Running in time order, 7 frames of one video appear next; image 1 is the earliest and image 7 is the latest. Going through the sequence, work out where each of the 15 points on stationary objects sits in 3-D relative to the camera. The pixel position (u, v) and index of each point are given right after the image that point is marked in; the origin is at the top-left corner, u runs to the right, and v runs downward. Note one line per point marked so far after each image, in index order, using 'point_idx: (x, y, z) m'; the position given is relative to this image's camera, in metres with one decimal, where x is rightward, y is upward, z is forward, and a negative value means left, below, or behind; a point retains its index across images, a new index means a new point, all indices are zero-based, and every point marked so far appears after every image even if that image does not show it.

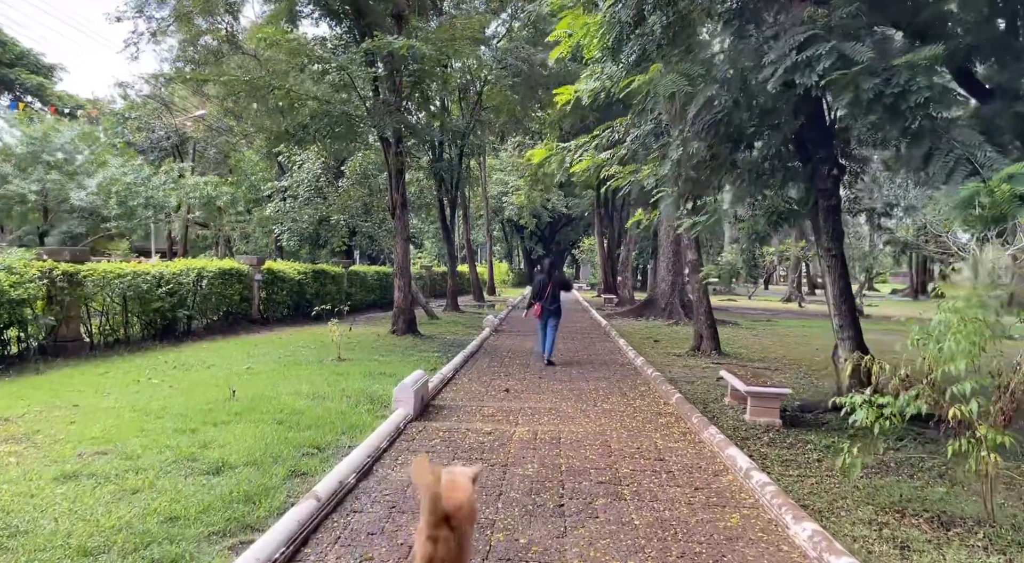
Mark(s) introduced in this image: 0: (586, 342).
0: (+1.5, -1.2, +15.9) m
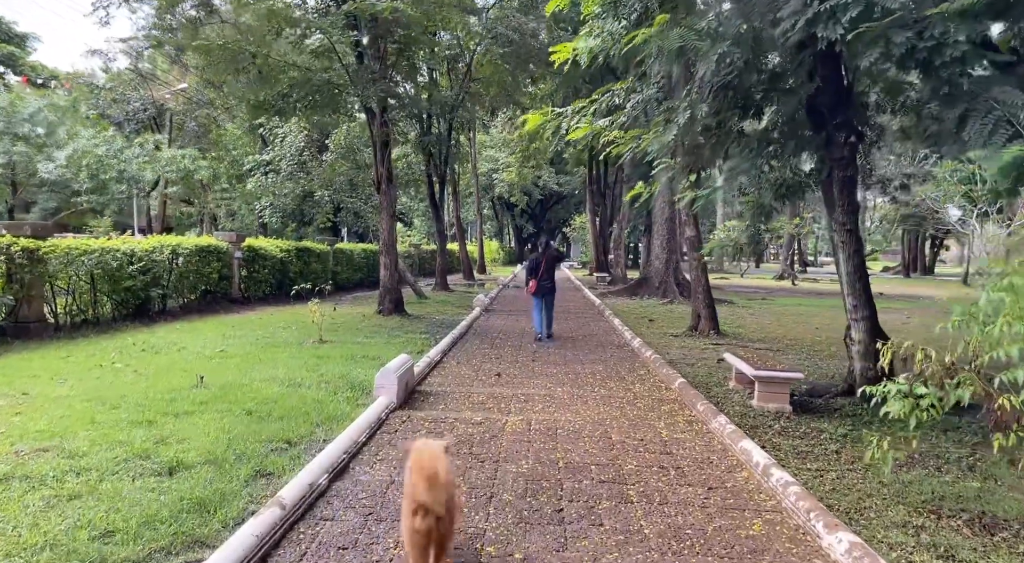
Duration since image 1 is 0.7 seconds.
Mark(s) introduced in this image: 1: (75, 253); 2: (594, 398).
0: (+1.3, -0.8, +15.4) m
1: (-5.9, +0.4, +10.8) m
2: (+0.7, -1.1, +7.3) m
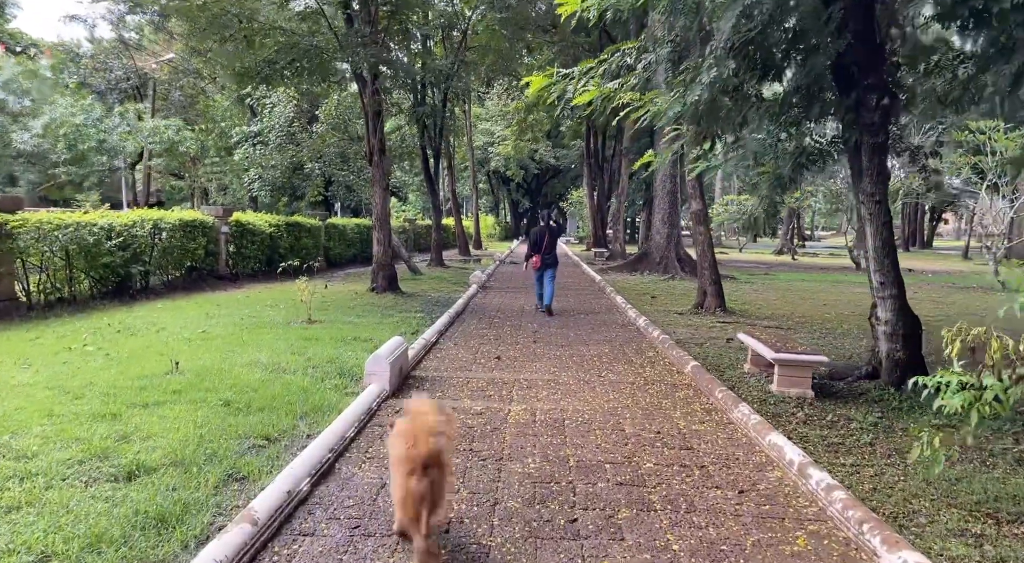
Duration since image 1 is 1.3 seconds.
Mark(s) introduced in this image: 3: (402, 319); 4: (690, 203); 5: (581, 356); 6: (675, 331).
0: (+1.3, -0.3, +14.9) m
1: (-5.9, +0.7, +10.2) m
2: (+0.8, -0.9, +6.8) m
3: (-1.4, -0.5, +10.4) m
4: (+3.0, +1.3, +13.5) m
5: (+0.7, -0.8, +8.2) m
6: (+2.2, -0.7, +11.0) m
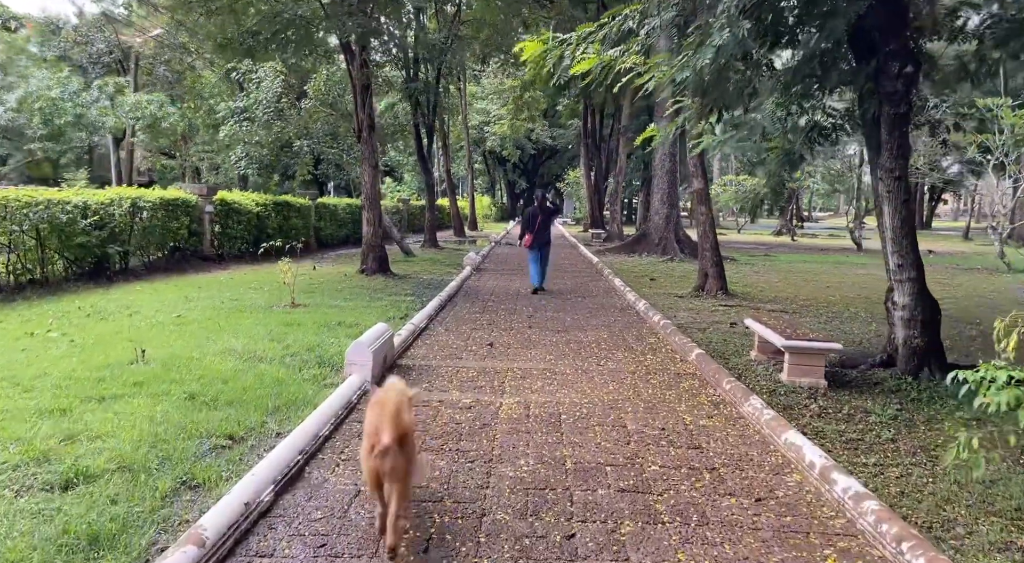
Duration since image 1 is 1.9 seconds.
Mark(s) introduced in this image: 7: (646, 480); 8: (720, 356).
0: (+1.2, 0.0, +14.4) m
1: (-6.0, +0.9, +9.7) m
2: (+0.7, -0.7, +6.3) m
3: (-1.5, -0.3, +10.0) m
4: (+2.9, +1.6, +13.0) m
5: (+0.7, -0.6, +7.8) m
6: (+2.2, -0.4, +10.6) m
7: (+0.7, -1.0, +3.9) m
8: (+2.0, -0.7, +7.7) m
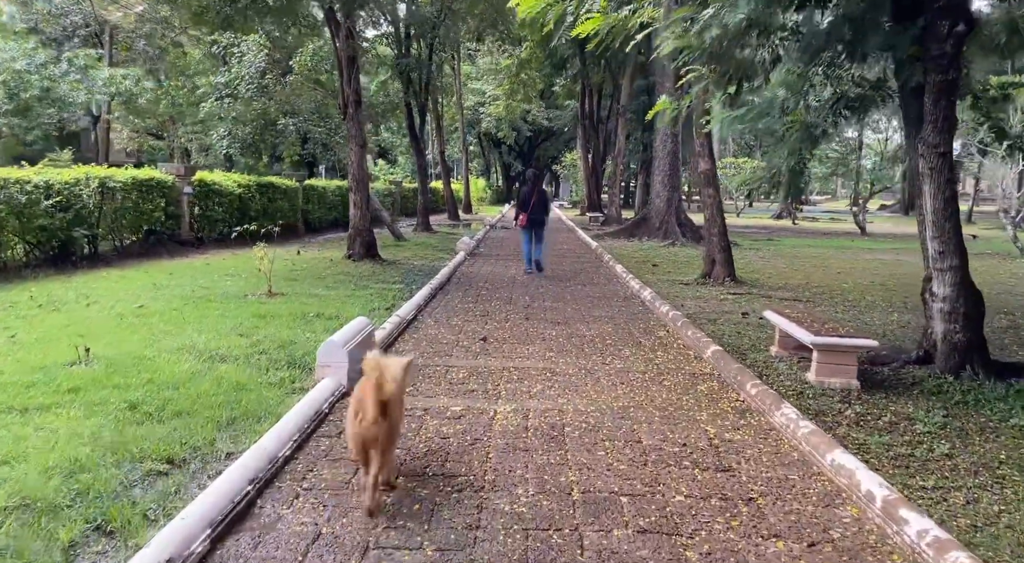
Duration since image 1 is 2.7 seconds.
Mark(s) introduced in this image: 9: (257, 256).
0: (+1.1, +0.3, +13.7) m
1: (-6.0, +1.1, +8.9) m
2: (+0.7, -0.7, +5.6) m
3: (-1.6, -0.1, +9.3) m
4: (+2.9, +1.9, +12.3) m
5: (+0.6, -0.5, +7.1) m
6: (+2.1, -0.3, +9.9) m
7: (+0.6, -0.9, +3.2) m
8: (+2.0, -0.6, +7.0) m
9: (-2.9, +0.3, +9.0) m
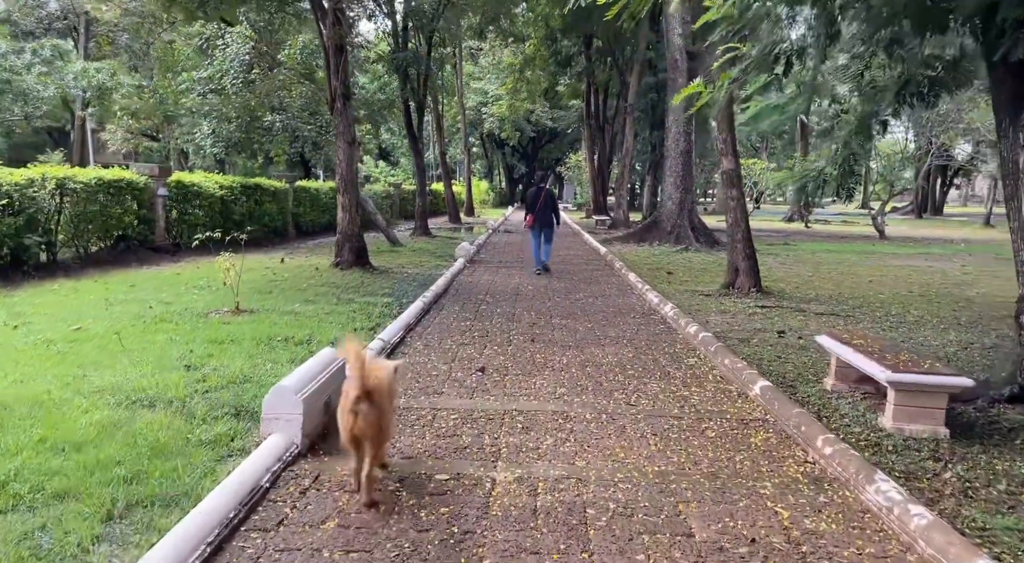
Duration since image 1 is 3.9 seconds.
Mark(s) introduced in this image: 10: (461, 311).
0: (+1.1, +0.1, +12.6) m
1: (-6.0, +0.9, +7.8) m
2: (+0.7, -0.8, +4.5) m
3: (-1.5, -0.3, +8.1) m
4: (+2.9, +1.7, +11.2) m
5: (+0.6, -0.6, +5.9) m
6: (+2.2, -0.4, +8.7) m
7: (+0.6, -1.1, +2.1) m
8: (+2.0, -0.7, +5.8) m
9: (-2.9, +0.2, +7.9) m
10: (-0.5, -0.3, +8.5) m
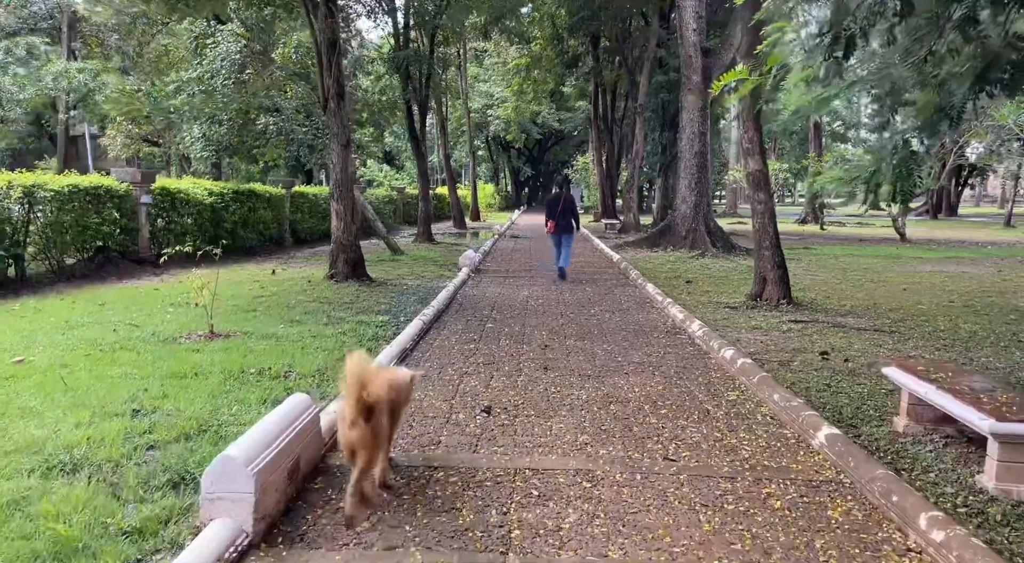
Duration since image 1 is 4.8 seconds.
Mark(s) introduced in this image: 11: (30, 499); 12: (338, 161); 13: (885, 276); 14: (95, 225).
0: (+1.3, -0.1, +11.7) m
1: (-5.9, +0.7, +6.9) m
2: (+0.7, -0.9, +3.6) m
3: (-1.4, -0.4, +7.3) m
4: (+3.0, +1.6, +10.3) m
5: (+0.7, -0.8, +5.0) m
6: (+2.2, -0.6, +7.8) m
7: (+0.7, -1.2, +1.2) m
8: (+2.1, -0.9, +4.9) m
9: (-2.8, 0.0, +7.1) m
10: (-0.5, -0.5, +7.6) m
11: (-1.9, -0.8, +3.1) m
12: (-2.4, +1.6, +10.8) m
13: (+6.9, +0.1, +14.6) m
14: (-5.5, +0.8, +10.6) m
